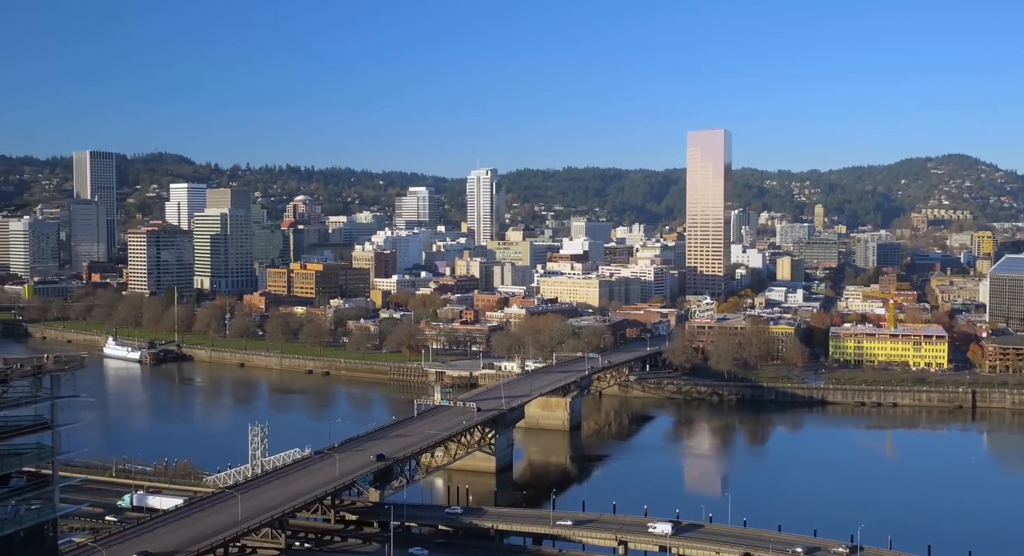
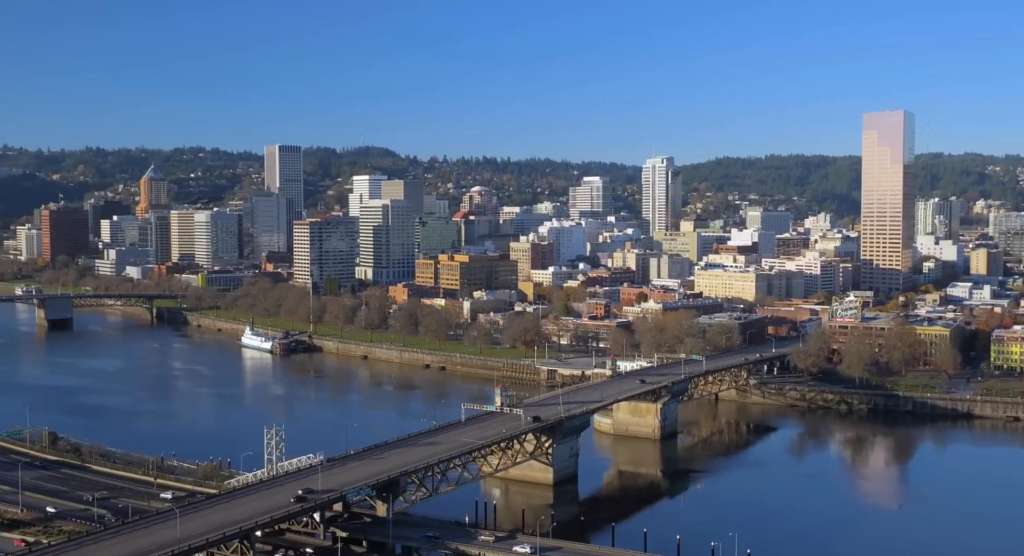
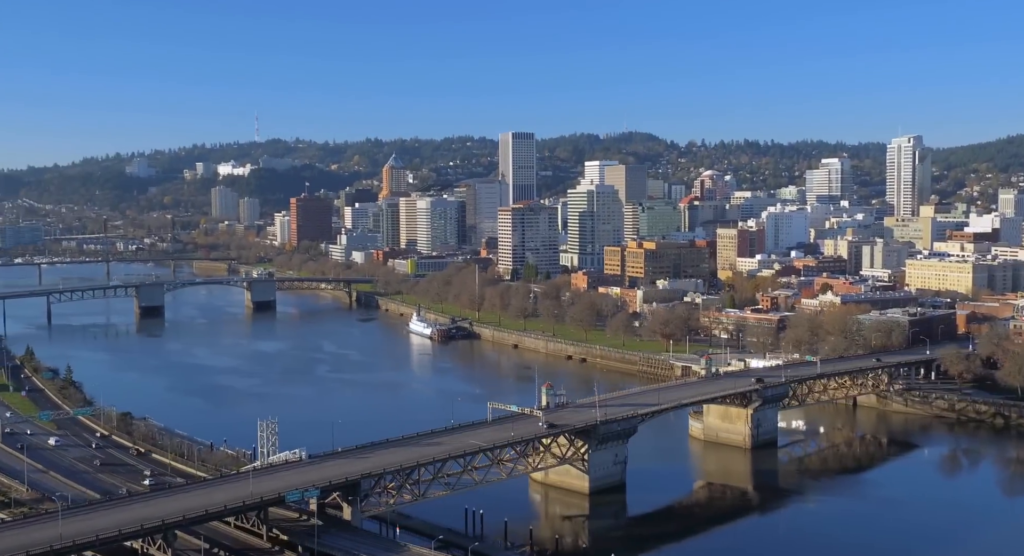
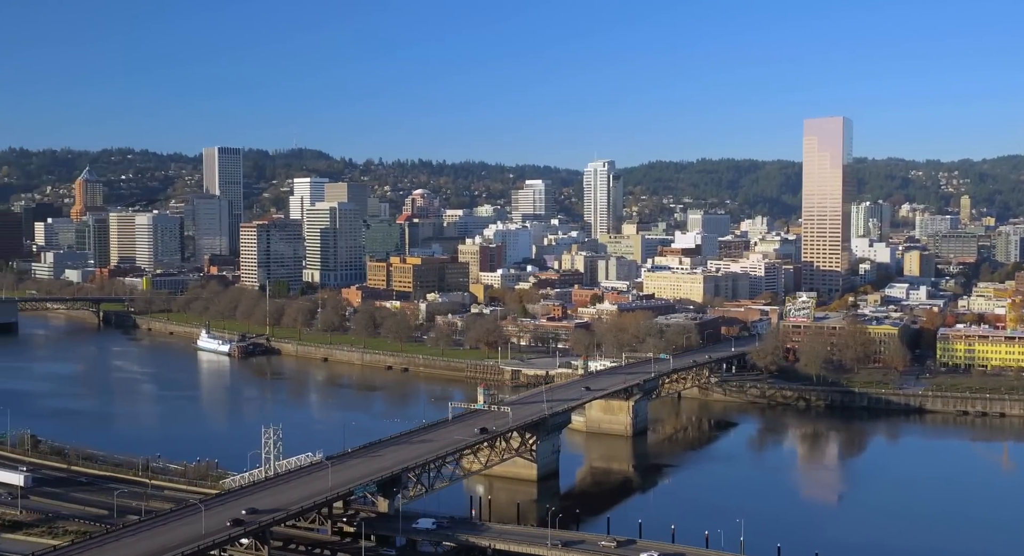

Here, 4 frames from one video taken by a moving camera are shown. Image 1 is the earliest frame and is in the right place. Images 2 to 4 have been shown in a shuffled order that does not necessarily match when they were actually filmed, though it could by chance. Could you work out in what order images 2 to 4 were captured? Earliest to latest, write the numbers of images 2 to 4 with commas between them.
4, 2, 3
